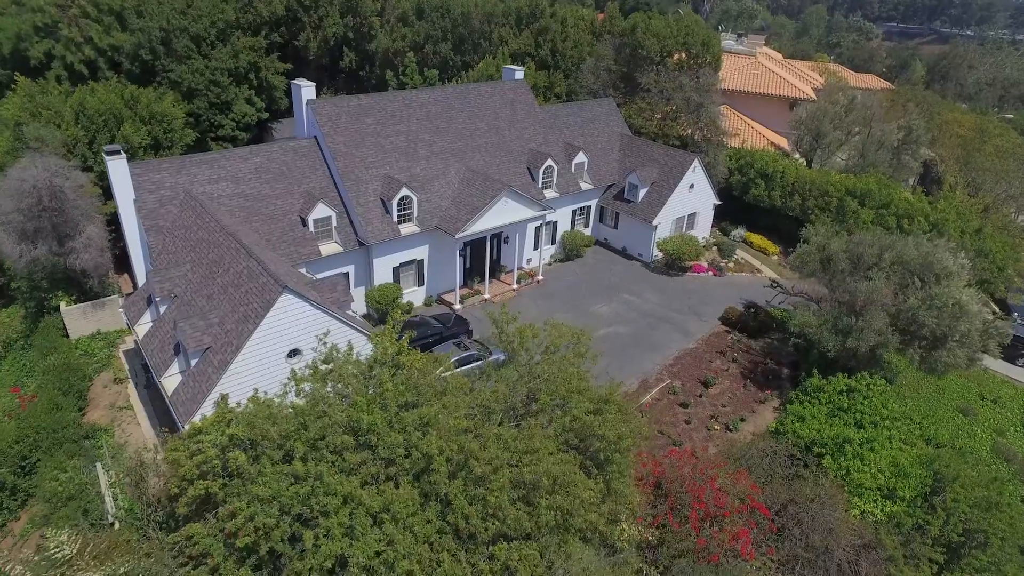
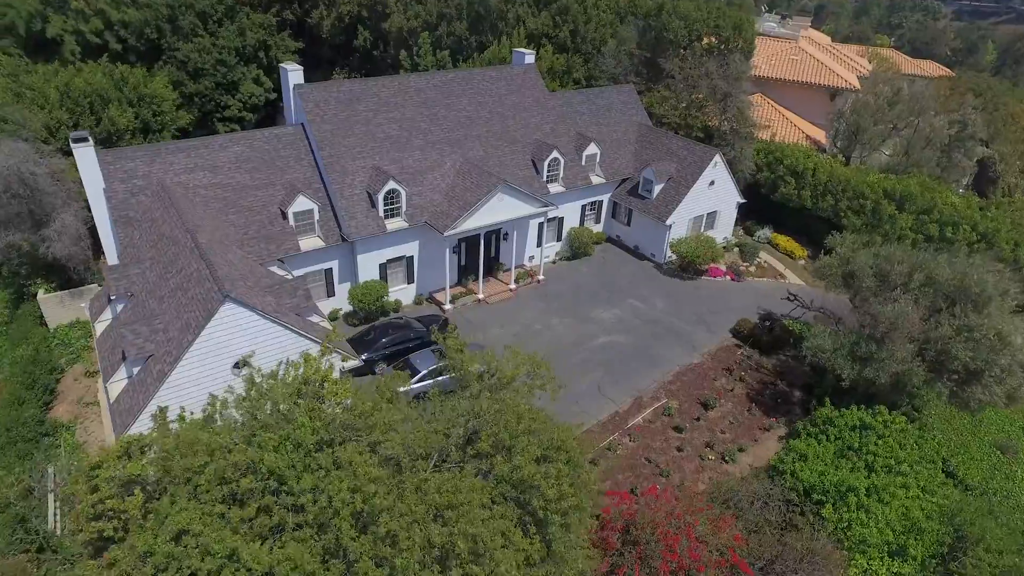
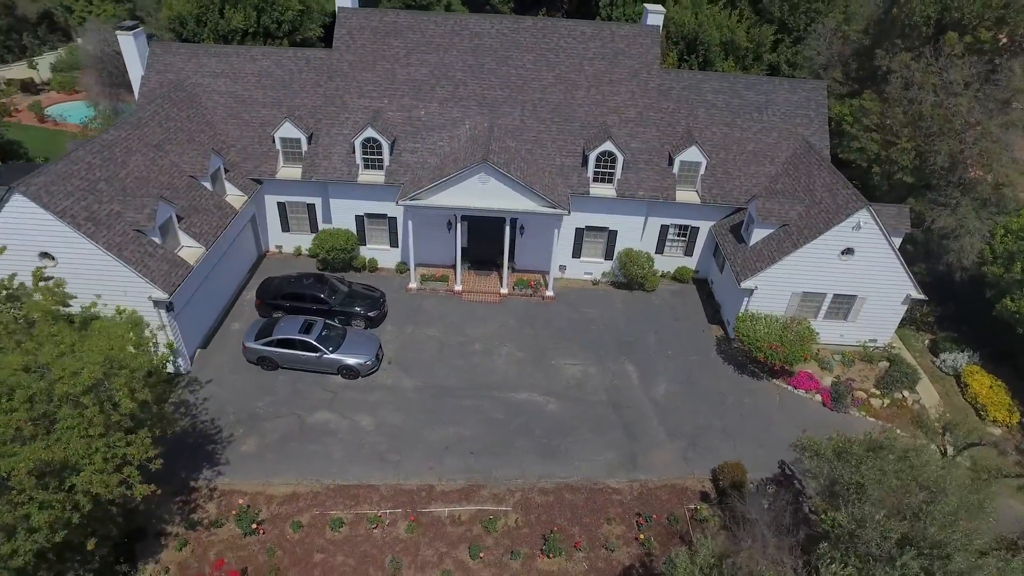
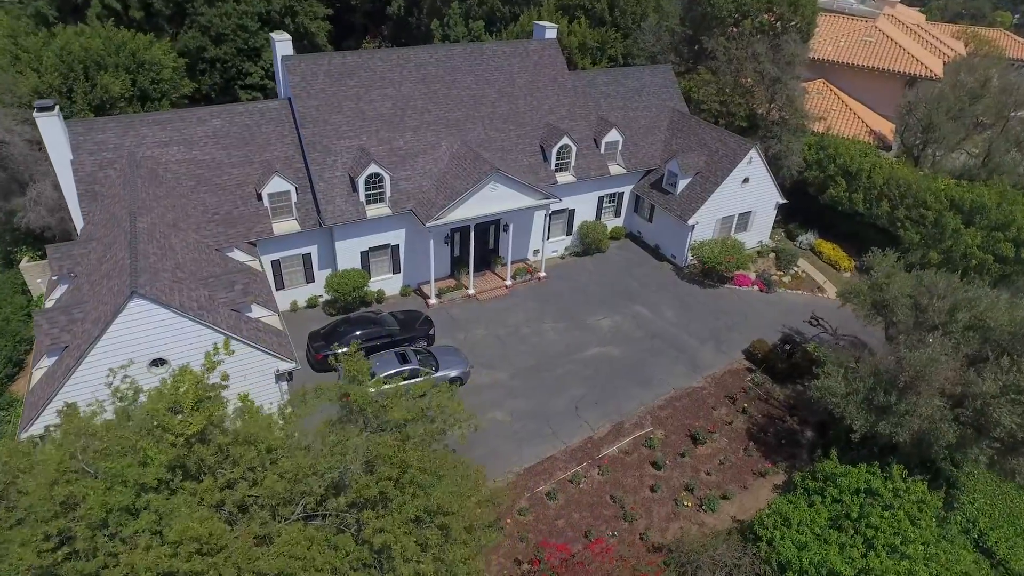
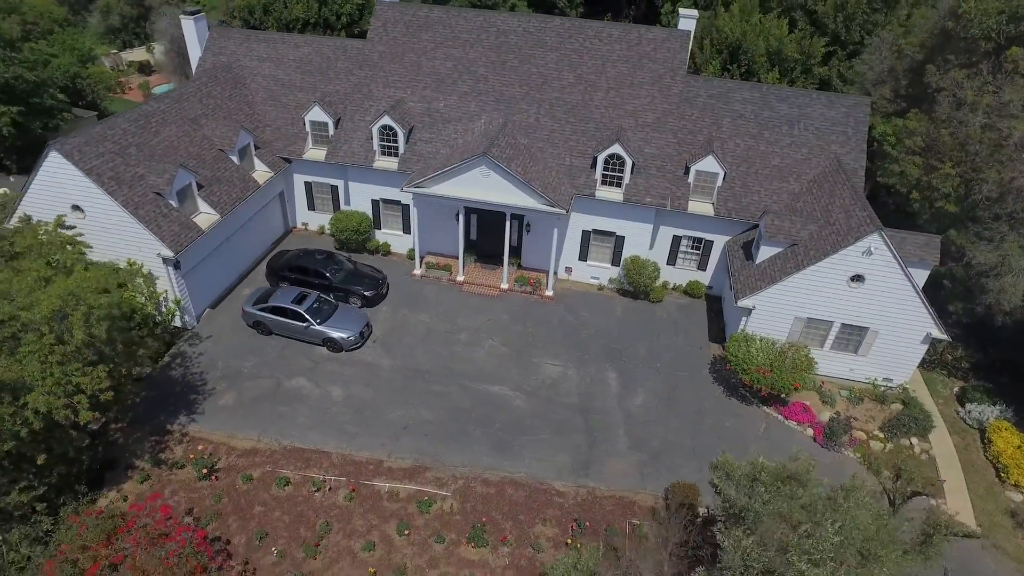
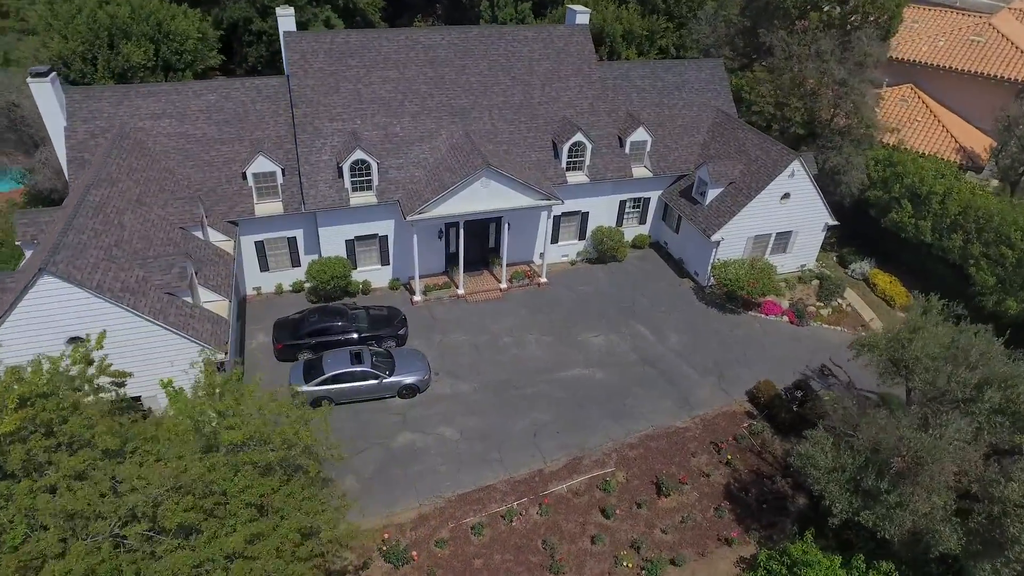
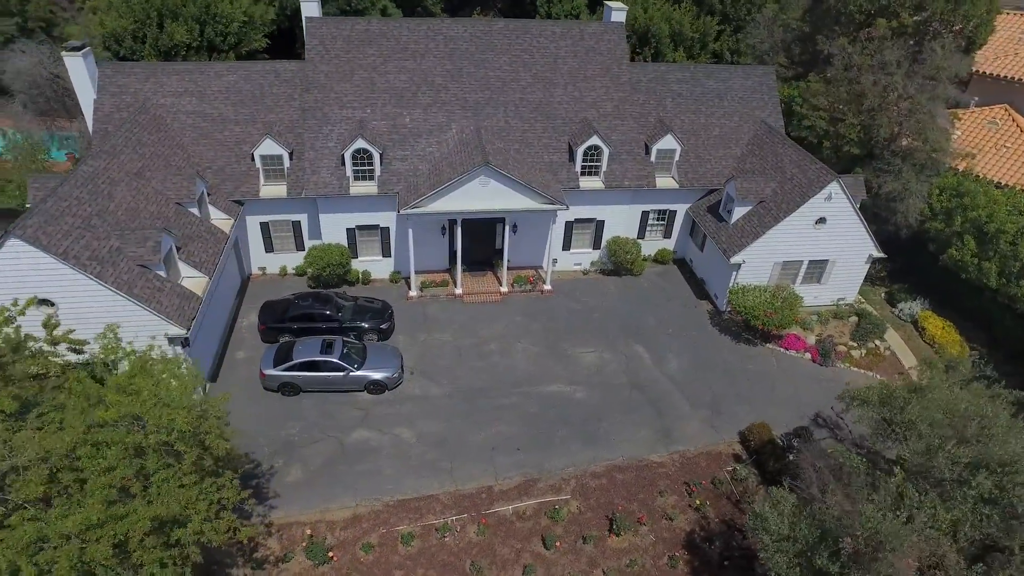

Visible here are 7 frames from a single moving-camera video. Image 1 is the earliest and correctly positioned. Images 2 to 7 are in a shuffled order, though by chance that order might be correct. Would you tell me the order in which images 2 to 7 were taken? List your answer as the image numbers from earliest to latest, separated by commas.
2, 4, 6, 7, 3, 5
